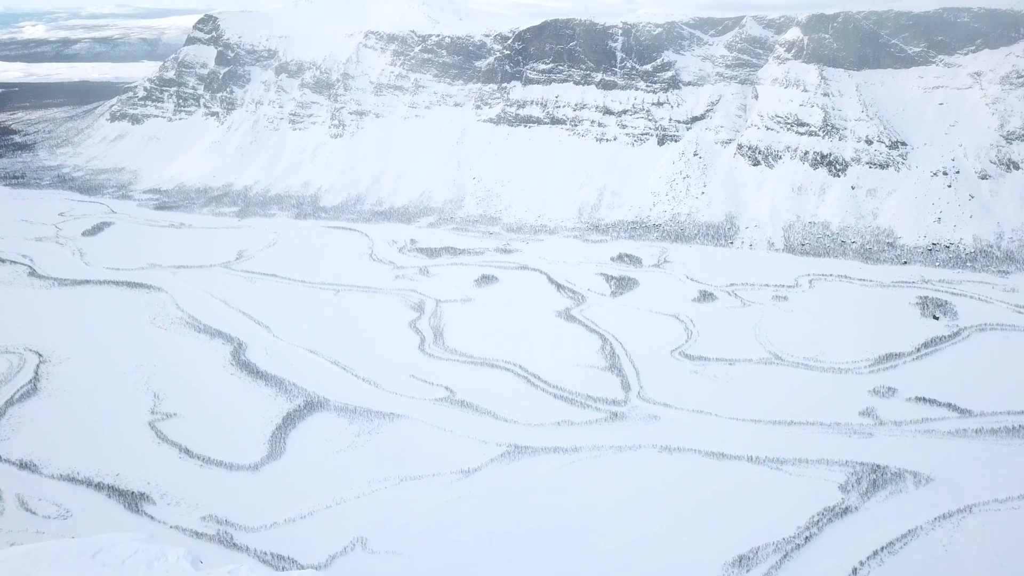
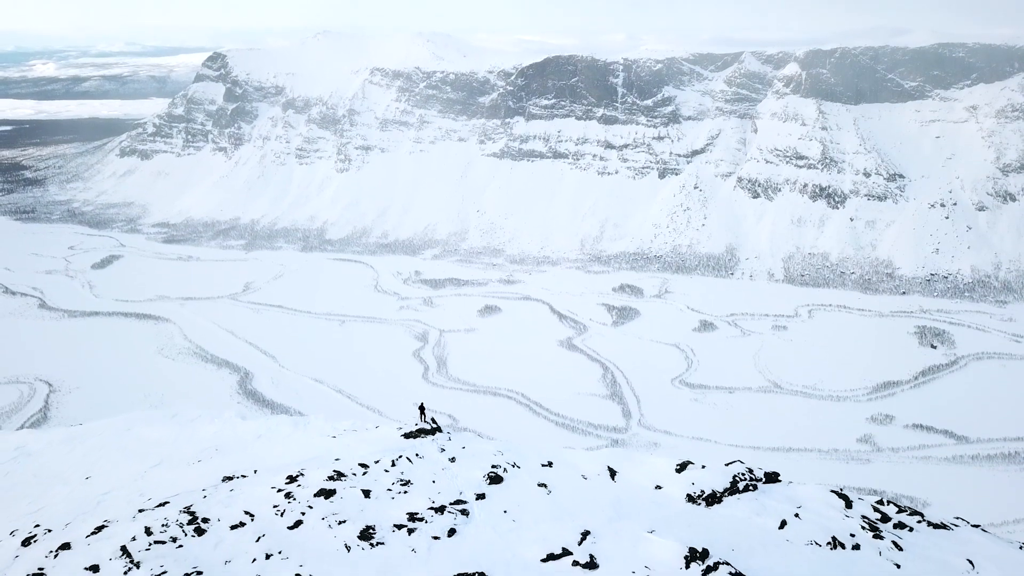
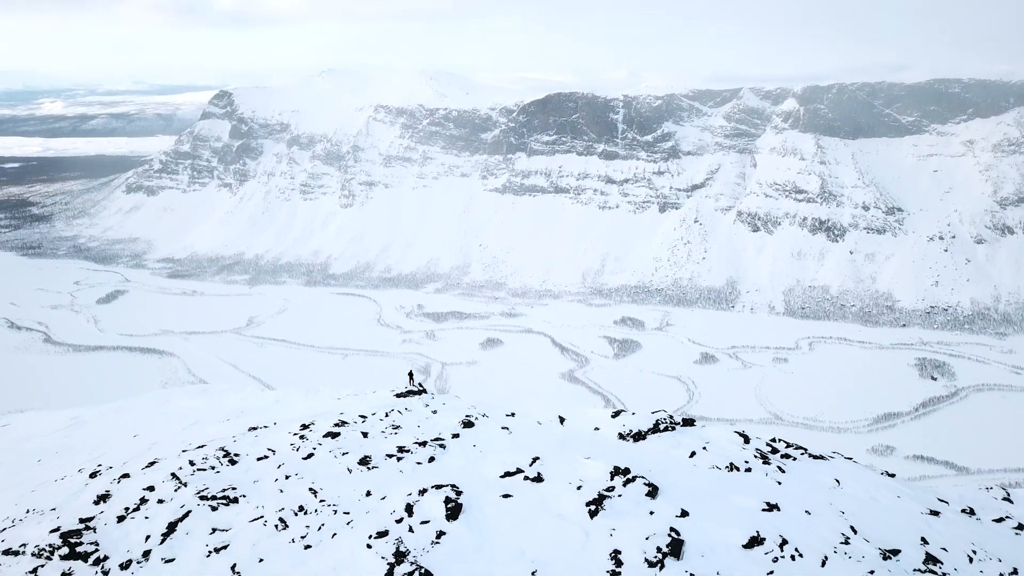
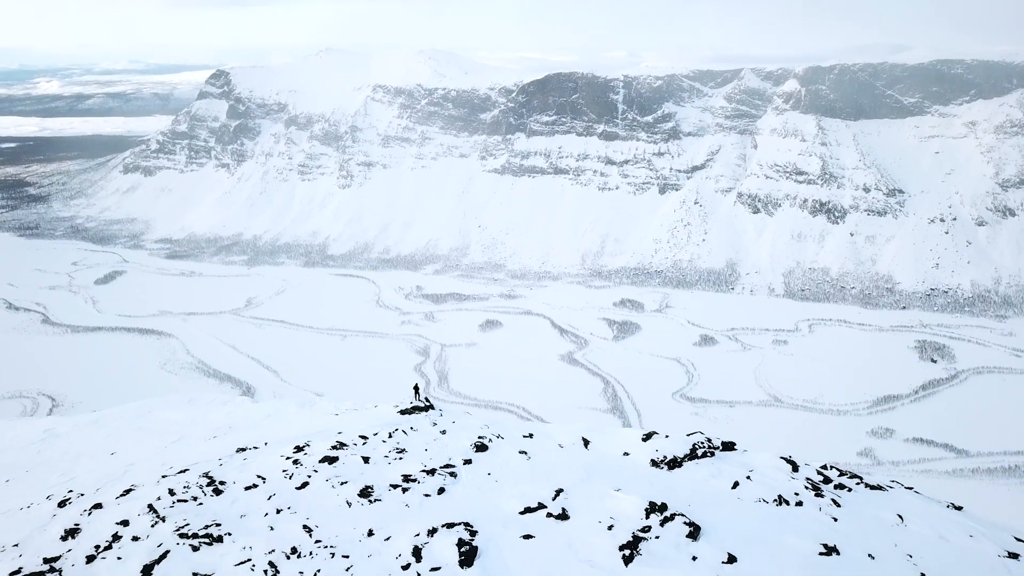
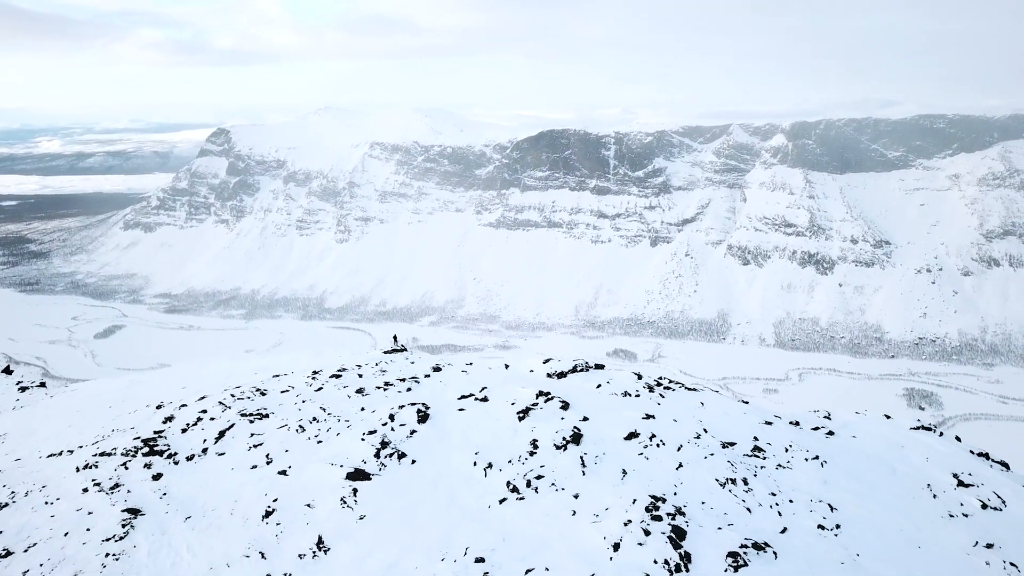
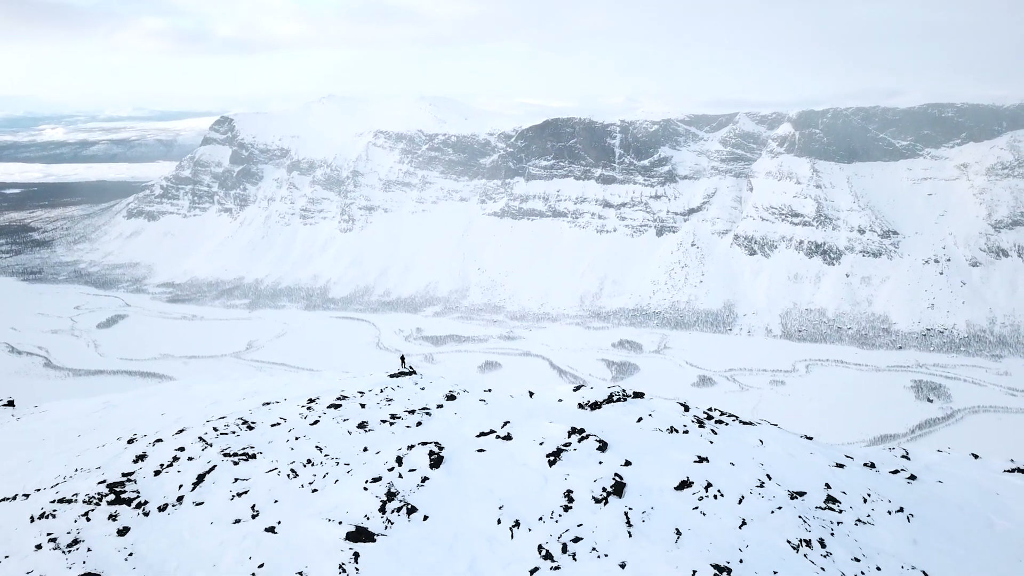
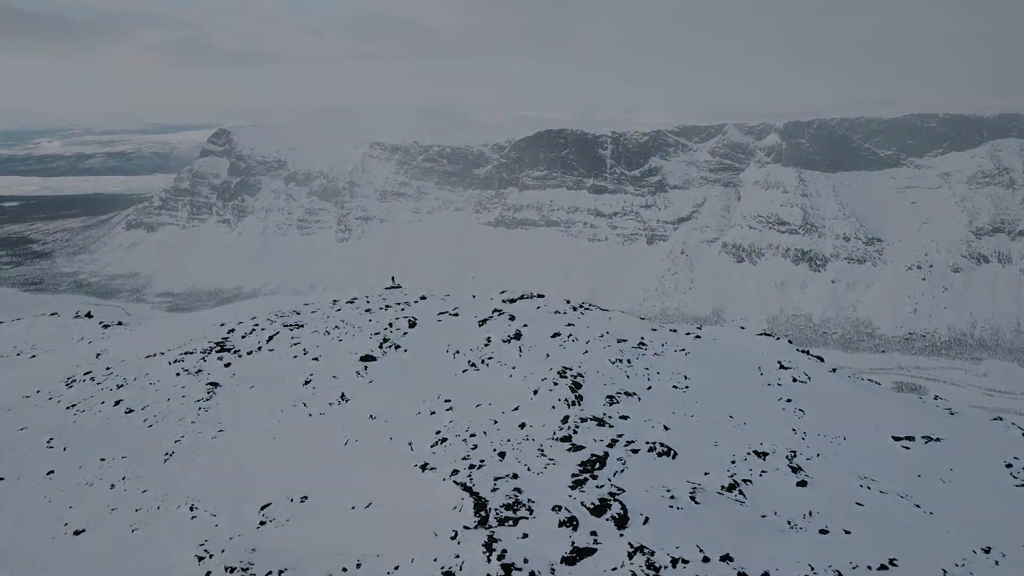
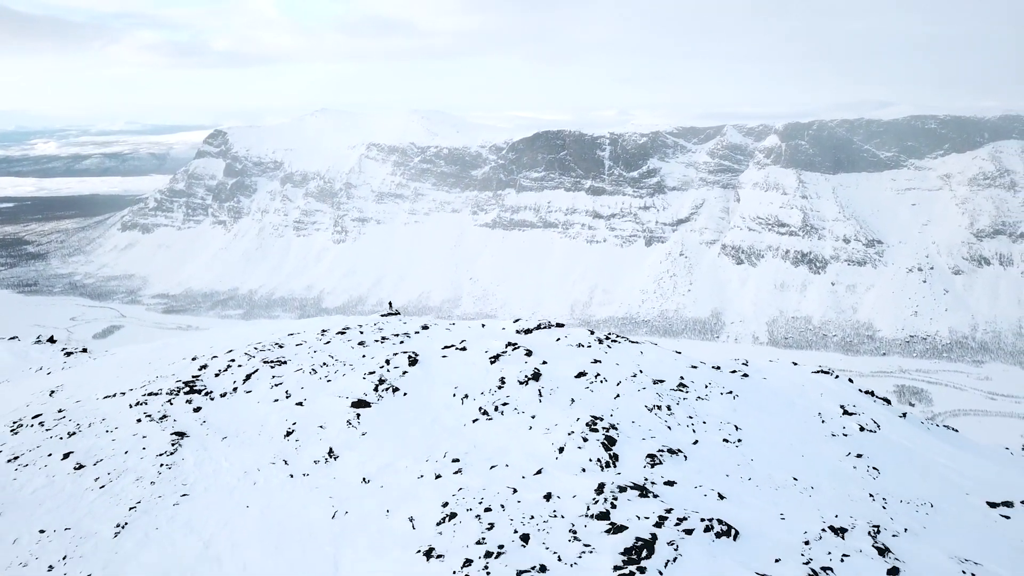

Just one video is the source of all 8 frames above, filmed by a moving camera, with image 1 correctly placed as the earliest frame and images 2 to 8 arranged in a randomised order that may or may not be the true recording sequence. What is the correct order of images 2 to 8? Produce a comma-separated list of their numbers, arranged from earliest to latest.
2, 4, 3, 6, 5, 8, 7
